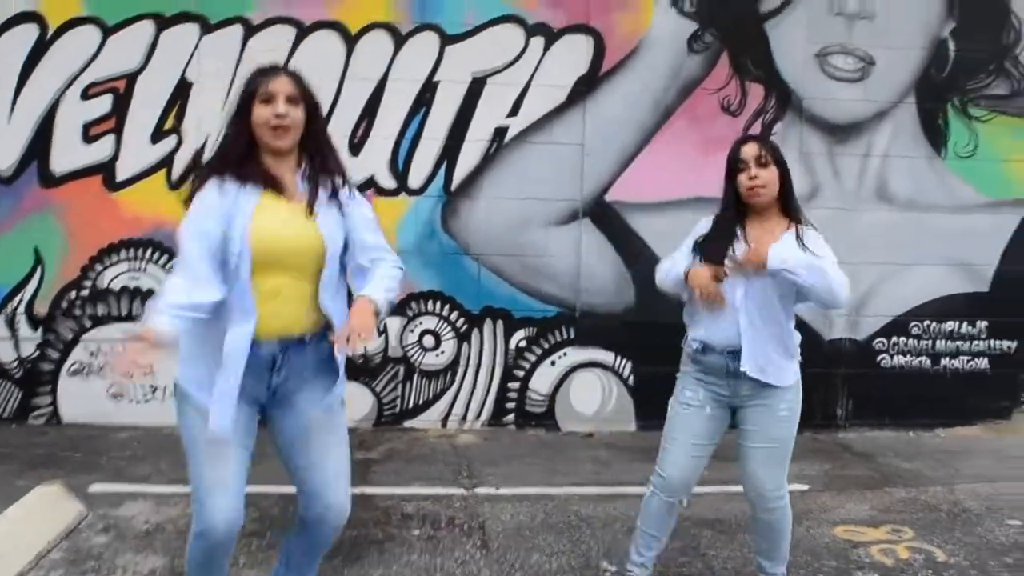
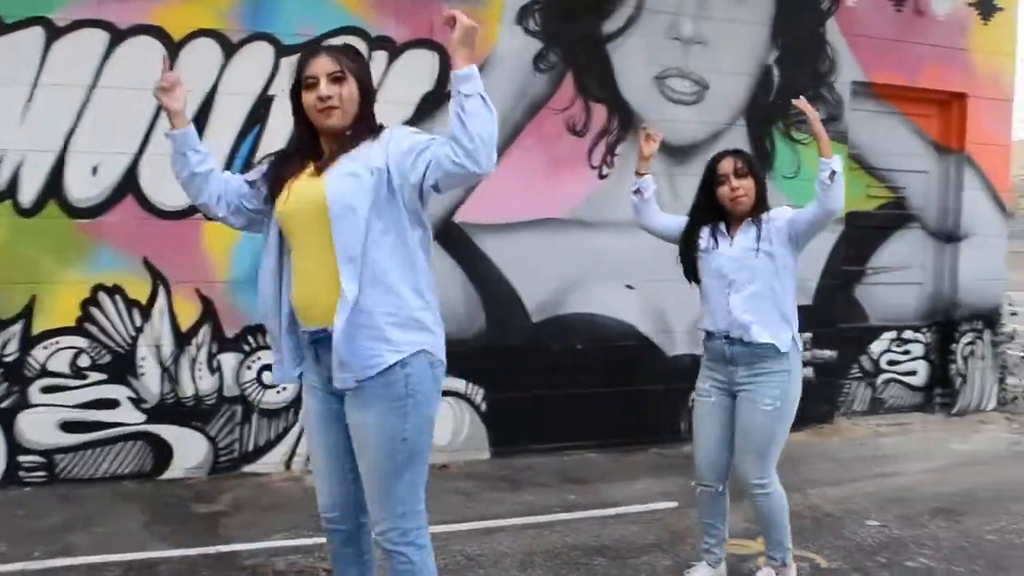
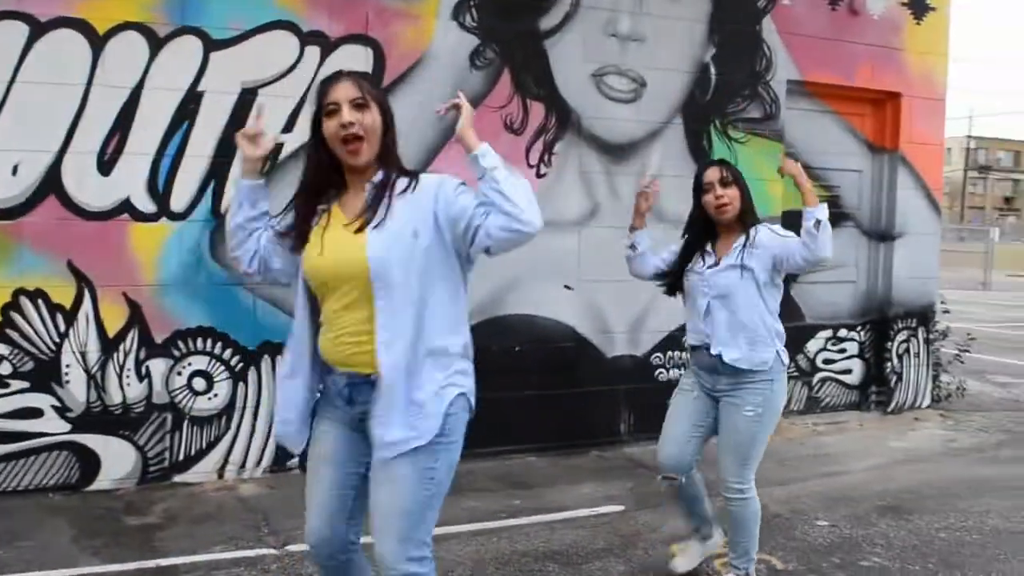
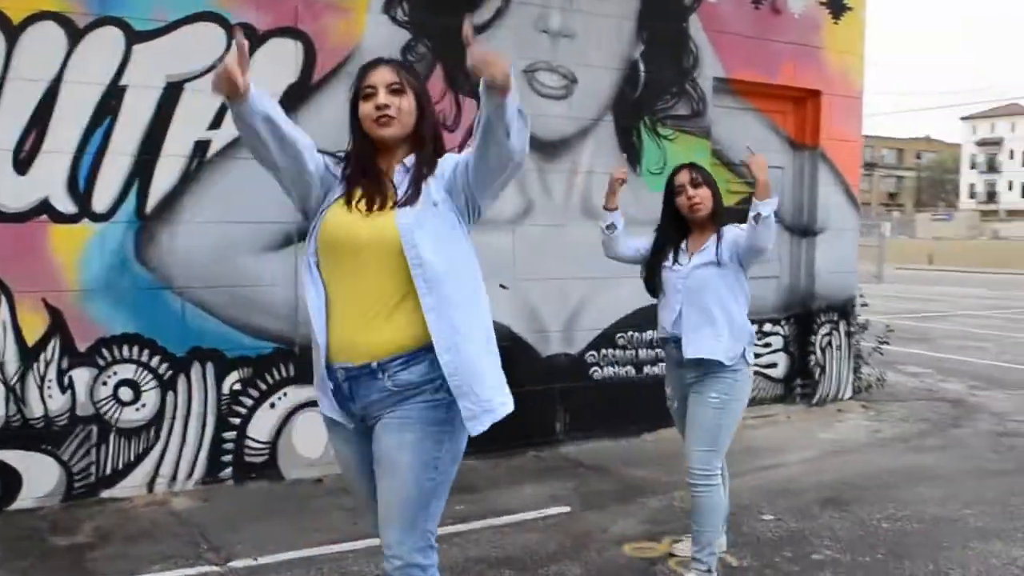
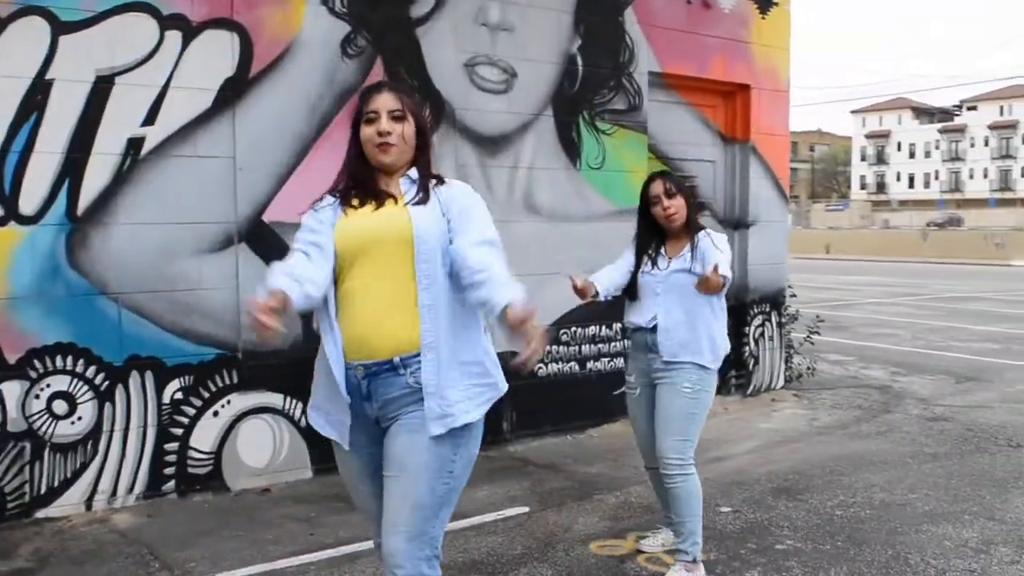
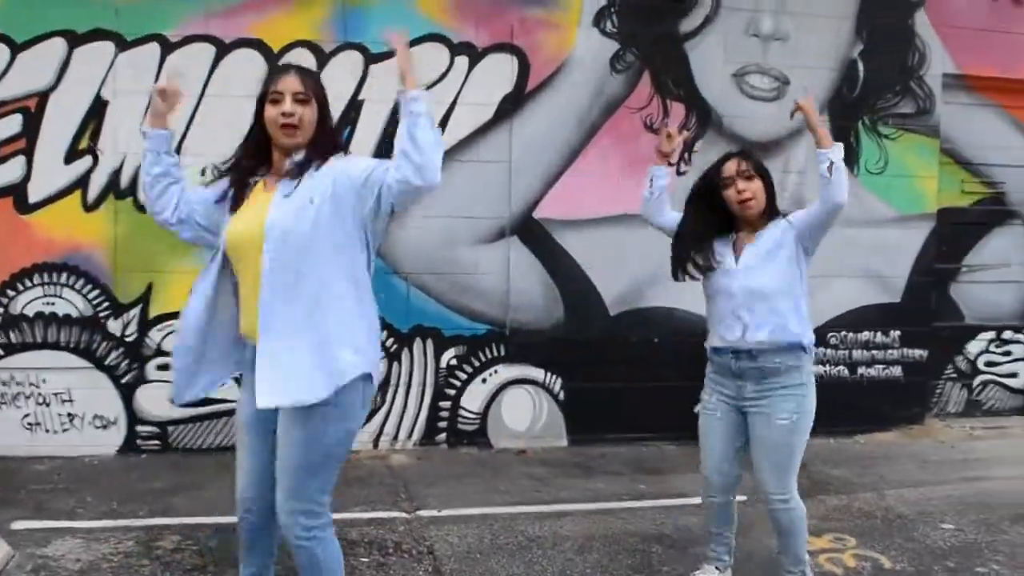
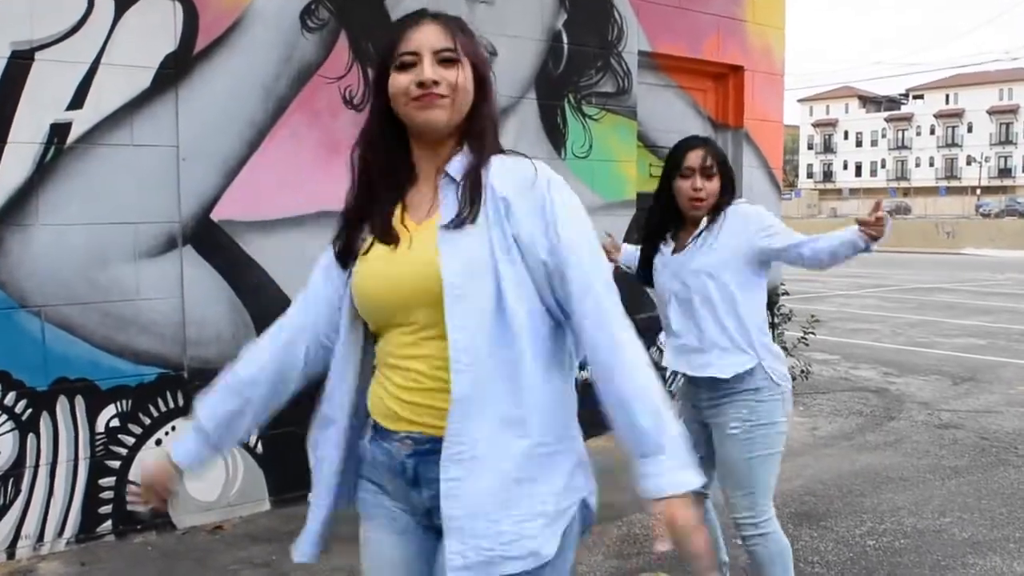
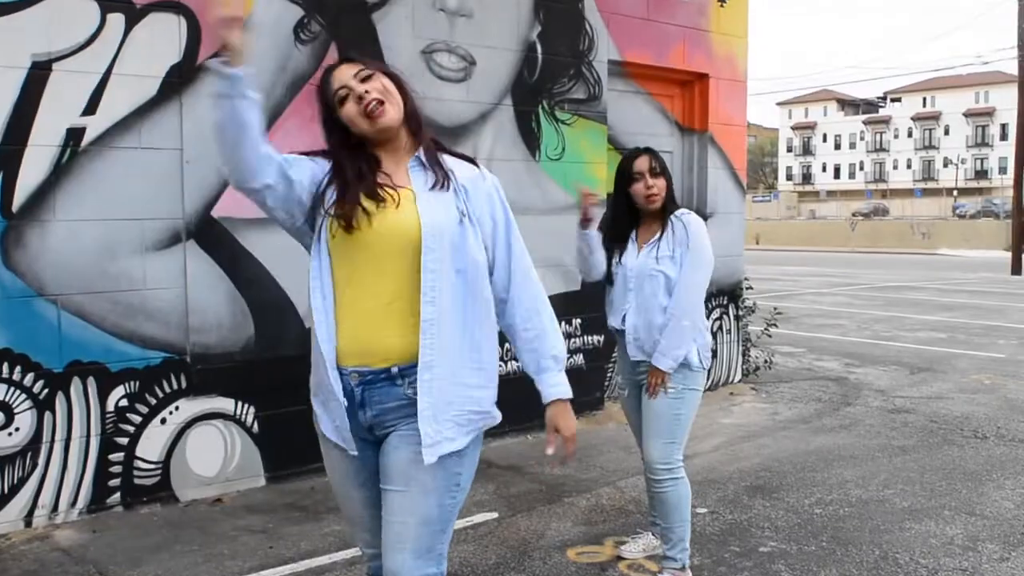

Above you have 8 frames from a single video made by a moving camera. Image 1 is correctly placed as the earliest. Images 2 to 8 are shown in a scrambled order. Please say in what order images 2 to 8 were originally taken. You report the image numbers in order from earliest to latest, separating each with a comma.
6, 2, 3, 4, 5, 8, 7
